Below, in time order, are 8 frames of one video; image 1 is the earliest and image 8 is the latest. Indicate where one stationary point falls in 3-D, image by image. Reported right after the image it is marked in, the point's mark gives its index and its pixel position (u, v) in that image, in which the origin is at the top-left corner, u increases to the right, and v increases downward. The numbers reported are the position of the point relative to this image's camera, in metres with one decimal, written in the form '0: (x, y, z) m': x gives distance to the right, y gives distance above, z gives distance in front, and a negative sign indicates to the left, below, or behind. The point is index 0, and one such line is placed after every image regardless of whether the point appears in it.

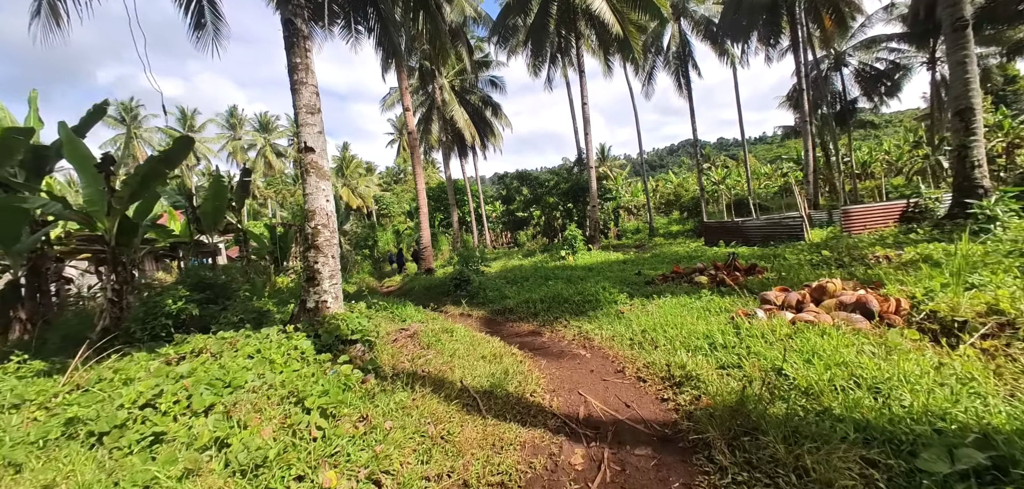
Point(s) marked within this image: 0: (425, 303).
0: (-1.6, -1.1, +8.3) m
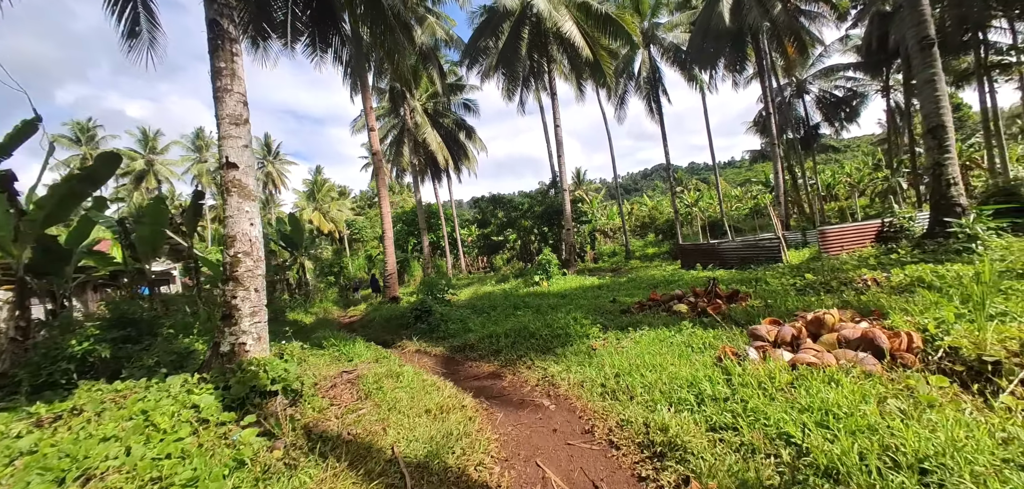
0: (-2.2, -1.6, +7.5) m
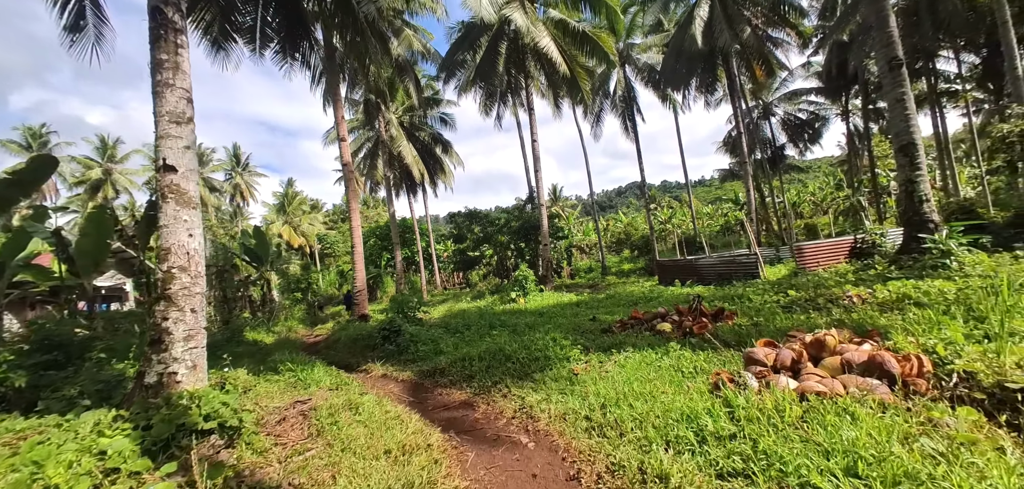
0: (-2.6, -1.8, +6.9) m
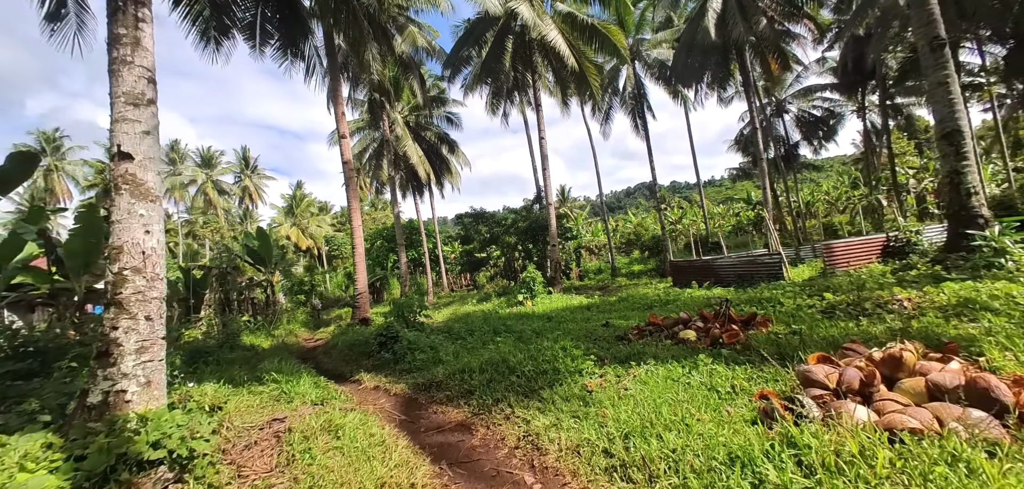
0: (-2.5, -1.8, +6.4) m
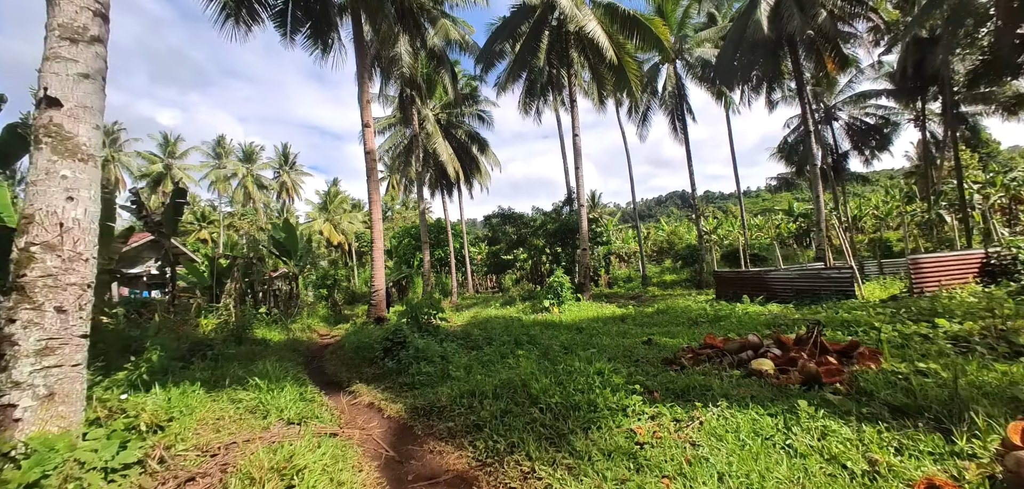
0: (-2.2, -1.7, +5.6) m
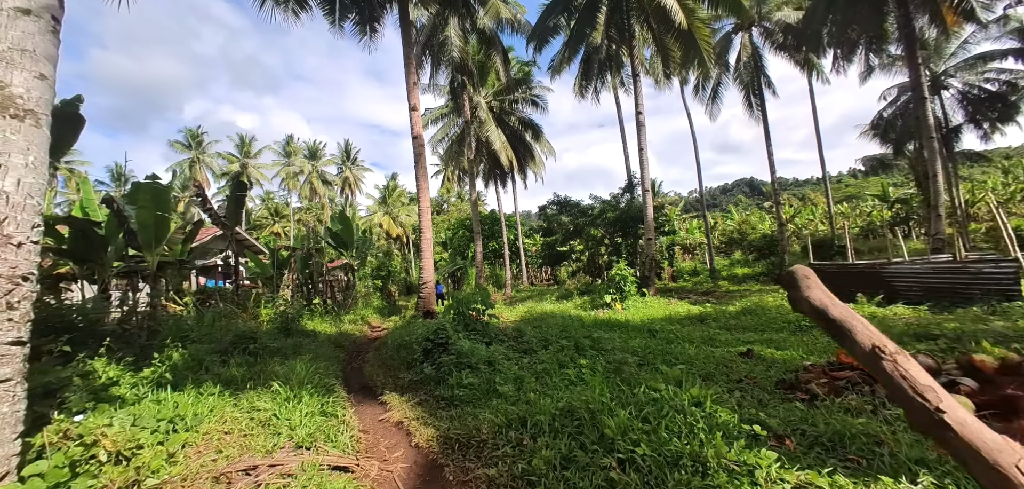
0: (-1.6, -1.5, +4.9) m
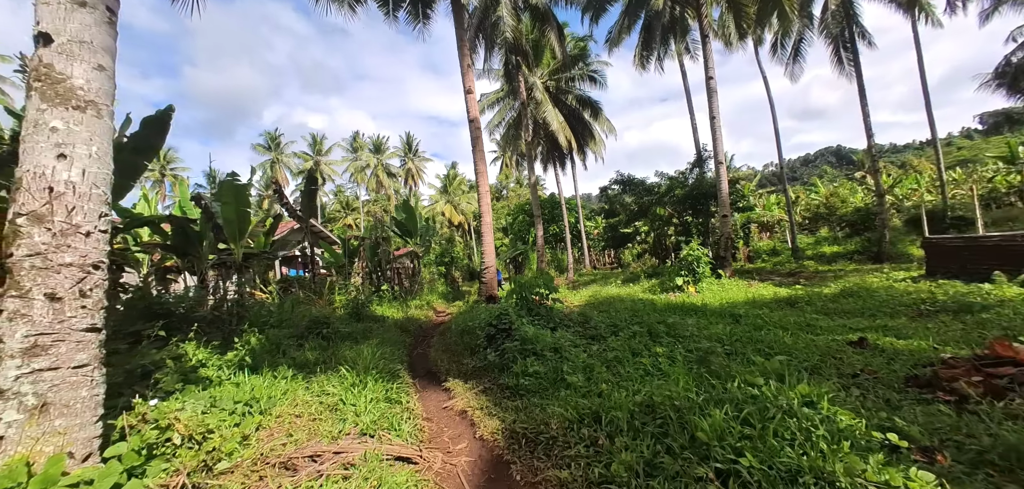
0: (-0.9, -1.4, +4.9) m
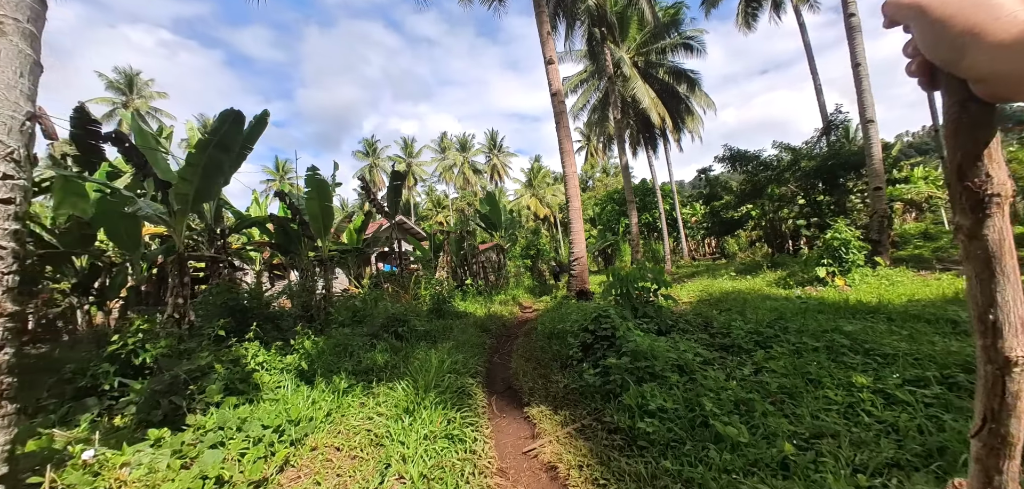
0: (0.0, -1.2, +3.8) m
